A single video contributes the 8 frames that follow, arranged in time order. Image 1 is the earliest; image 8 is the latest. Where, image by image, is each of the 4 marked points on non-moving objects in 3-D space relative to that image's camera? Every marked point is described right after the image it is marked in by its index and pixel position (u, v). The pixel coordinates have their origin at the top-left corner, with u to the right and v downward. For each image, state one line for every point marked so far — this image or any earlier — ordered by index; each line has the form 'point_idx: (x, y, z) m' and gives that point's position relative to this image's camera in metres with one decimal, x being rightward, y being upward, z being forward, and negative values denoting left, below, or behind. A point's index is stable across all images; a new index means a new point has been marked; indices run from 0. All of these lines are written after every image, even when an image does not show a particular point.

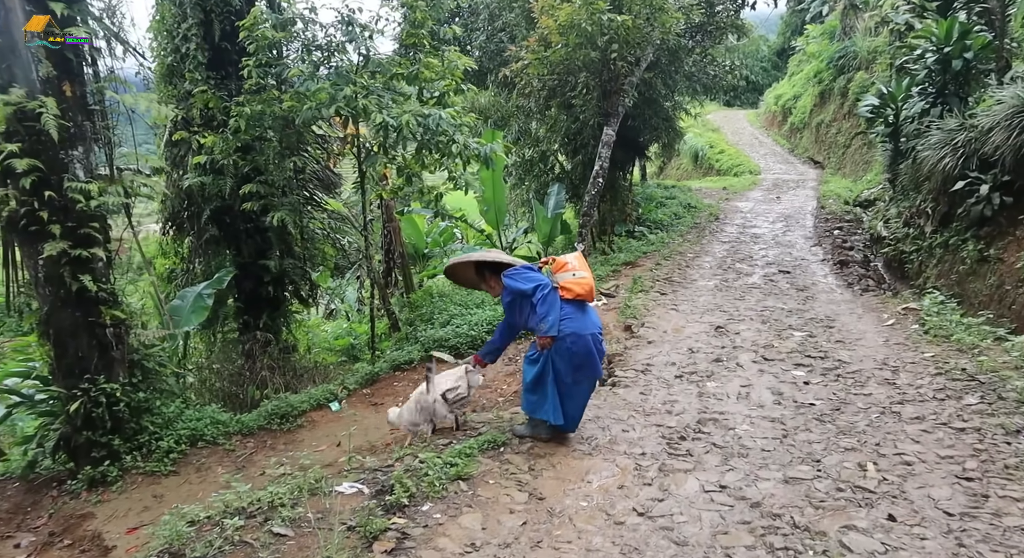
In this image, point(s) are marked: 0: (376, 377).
0: (-1.1, -0.8, +5.7) m
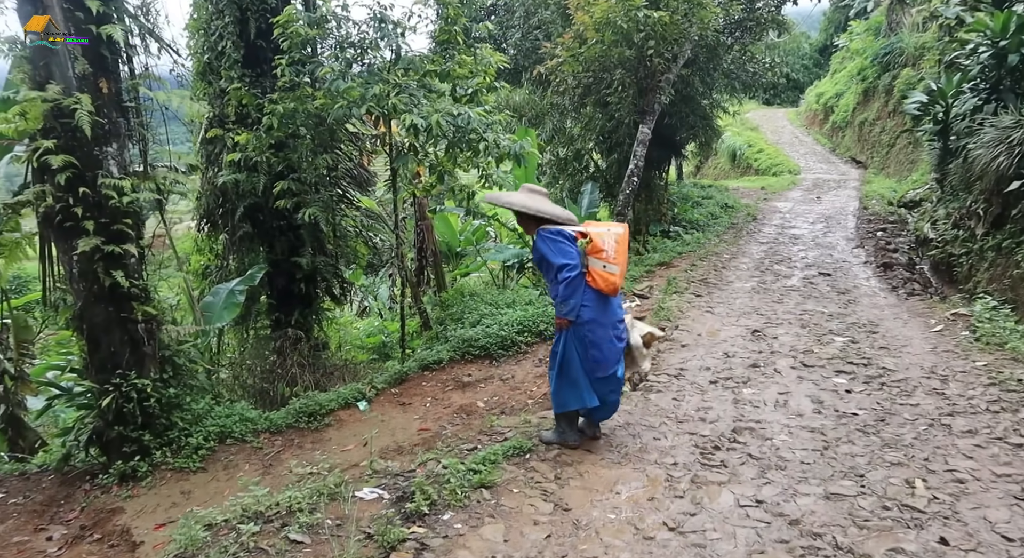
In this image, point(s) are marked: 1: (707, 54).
0: (-0.9, -0.8, +5.7) m
1: (+3.0, +3.4, +10.7) m
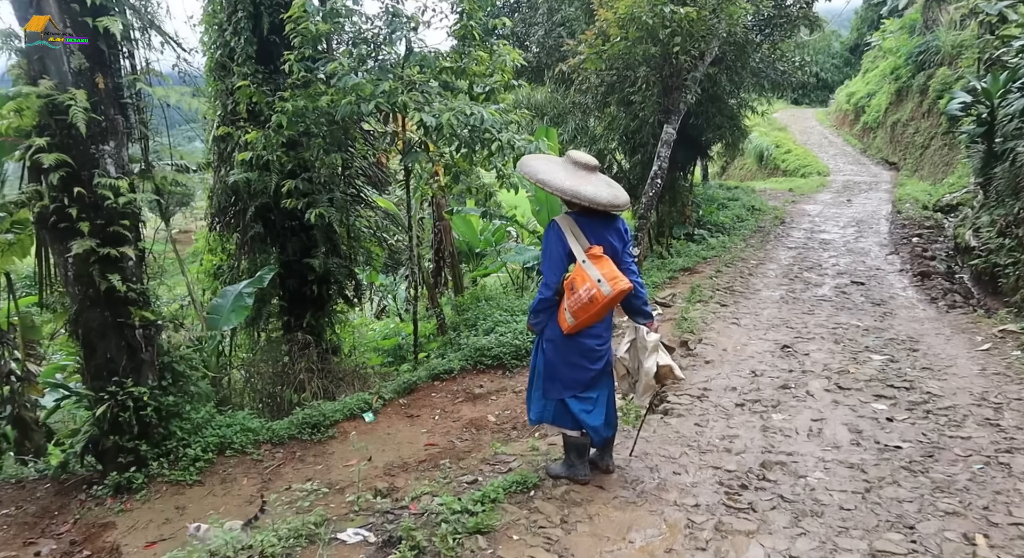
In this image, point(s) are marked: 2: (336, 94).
0: (-0.8, -0.8, +5.4) m
1: (+3.3, +3.3, +10.3) m
2: (-1.5, +1.6, +6.3) m
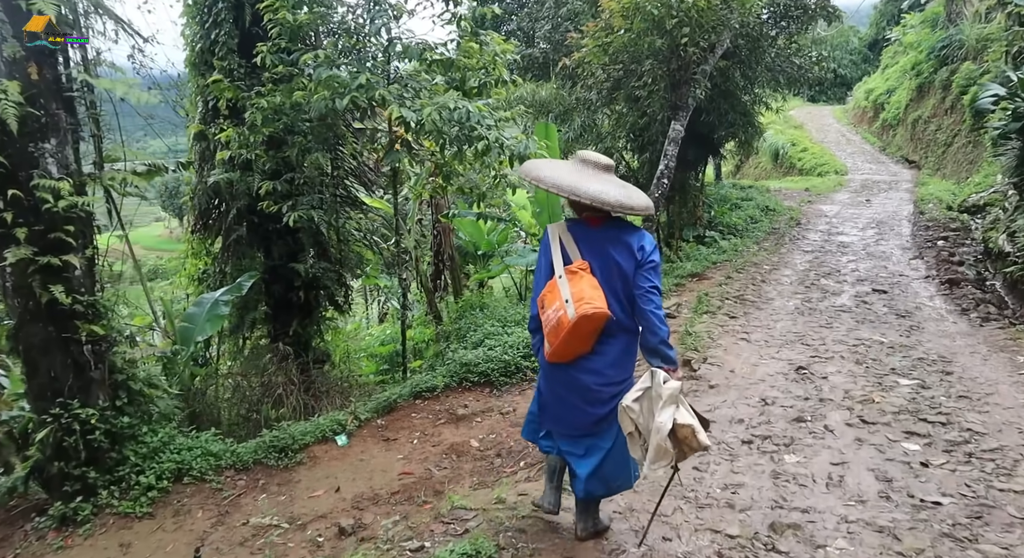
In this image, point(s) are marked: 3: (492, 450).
0: (-0.8, -0.9, +5.0) m
1: (+3.3, +3.2, +9.8) m
2: (-1.6, +1.6, +5.9) m
3: (-0.1, -1.0, +4.3) m
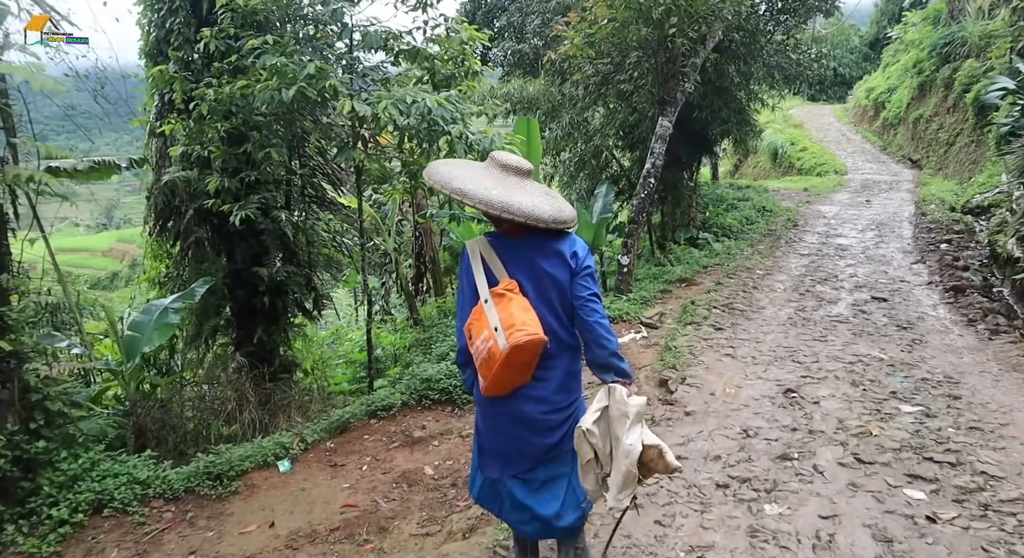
0: (-1.1, -0.9, +4.6) m
1: (+3.1, +3.2, +9.4) m
2: (-1.8, +1.5, +5.4) m
3: (-0.4, -1.1, +3.9) m
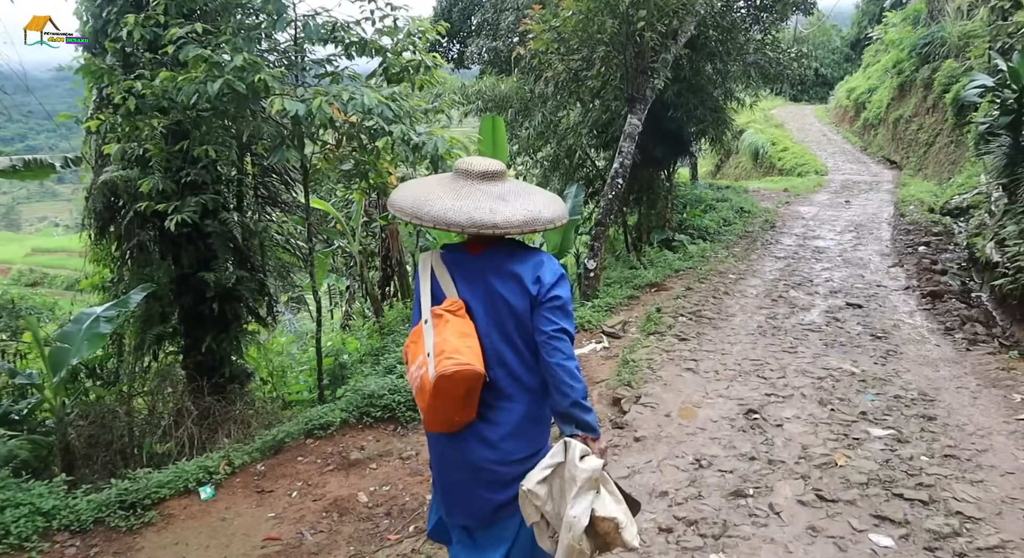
0: (-1.4, -1.0, +4.2) m
1: (+2.7, +3.1, +9.1) m
2: (-2.2, +1.5, +5.1) m
3: (-0.6, -1.1, +3.6) m
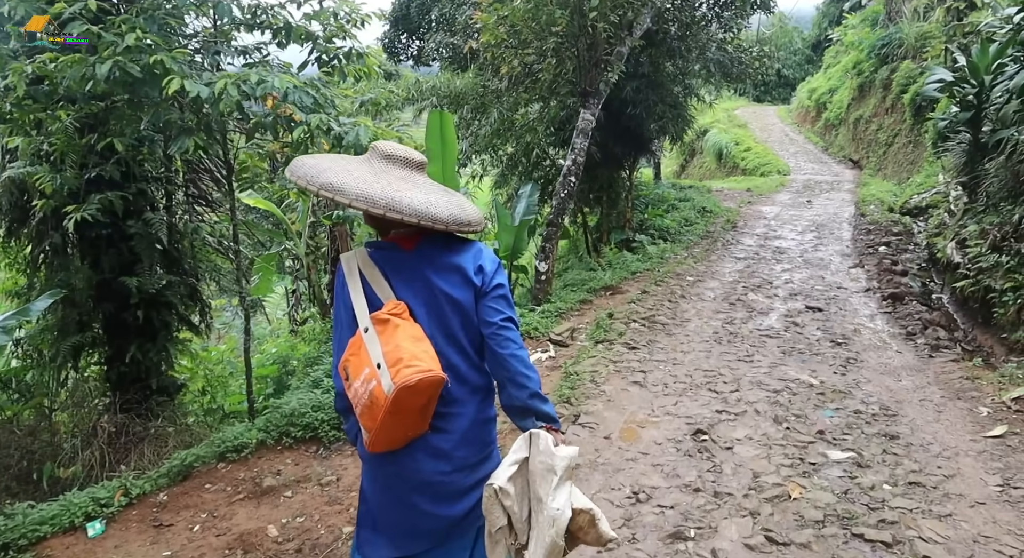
0: (-1.7, -1.0, +3.8) m
1: (+2.1, +3.1, +8.9) m
2: (-2.6, +1.4, +4.6) m
3: (-1.0, -1.2, +3.2) m
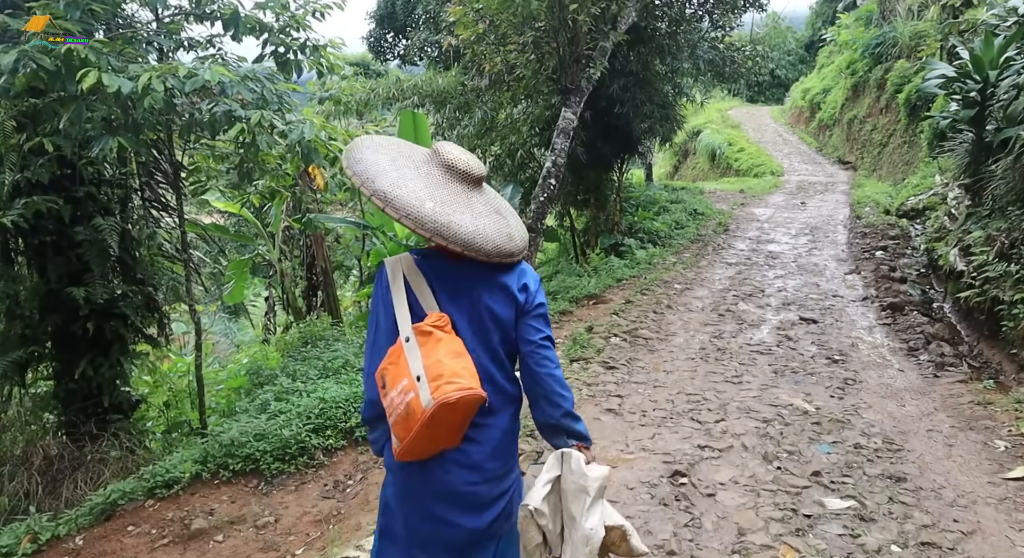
0: (-1.9, -1.1, +3.4) m
1: (+1.8, +3.0, +8.5) m
2: (-2.8, +1.3, +4.2) m
3: (-1.1, -1.2, +2.8) m
